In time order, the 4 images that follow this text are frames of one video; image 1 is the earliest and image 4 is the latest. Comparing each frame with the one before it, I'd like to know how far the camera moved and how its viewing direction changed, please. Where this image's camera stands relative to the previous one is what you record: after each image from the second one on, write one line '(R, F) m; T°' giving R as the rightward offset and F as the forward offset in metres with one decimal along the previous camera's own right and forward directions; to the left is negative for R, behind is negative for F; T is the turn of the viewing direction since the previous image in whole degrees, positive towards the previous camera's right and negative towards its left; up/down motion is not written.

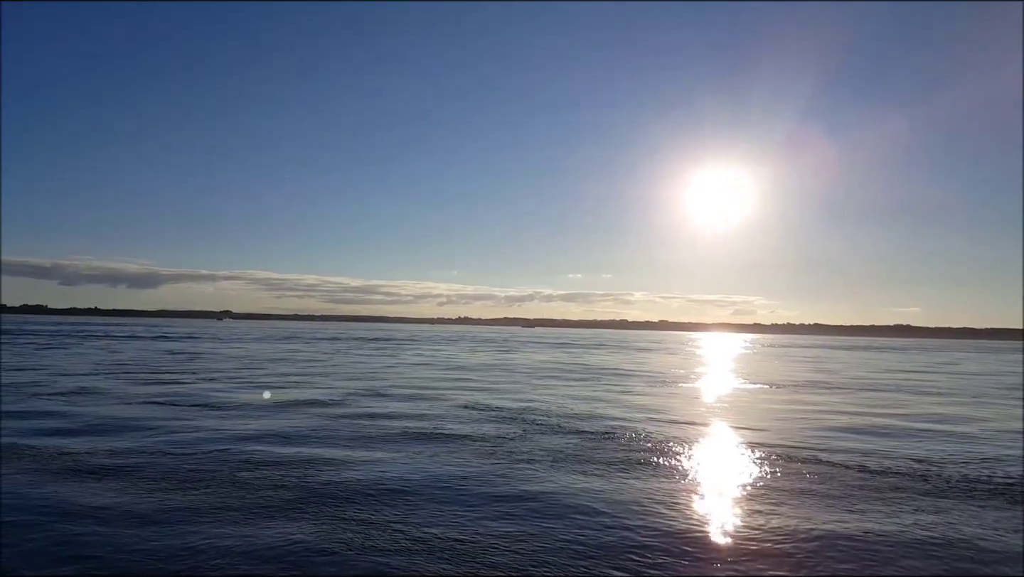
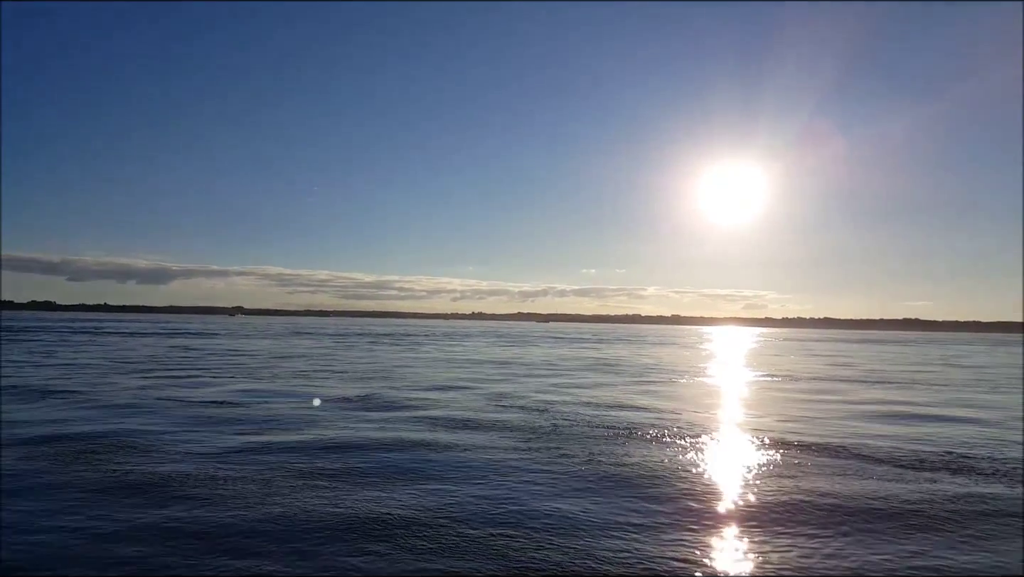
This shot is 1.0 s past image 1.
(-0.8, -1.1) m; -1°
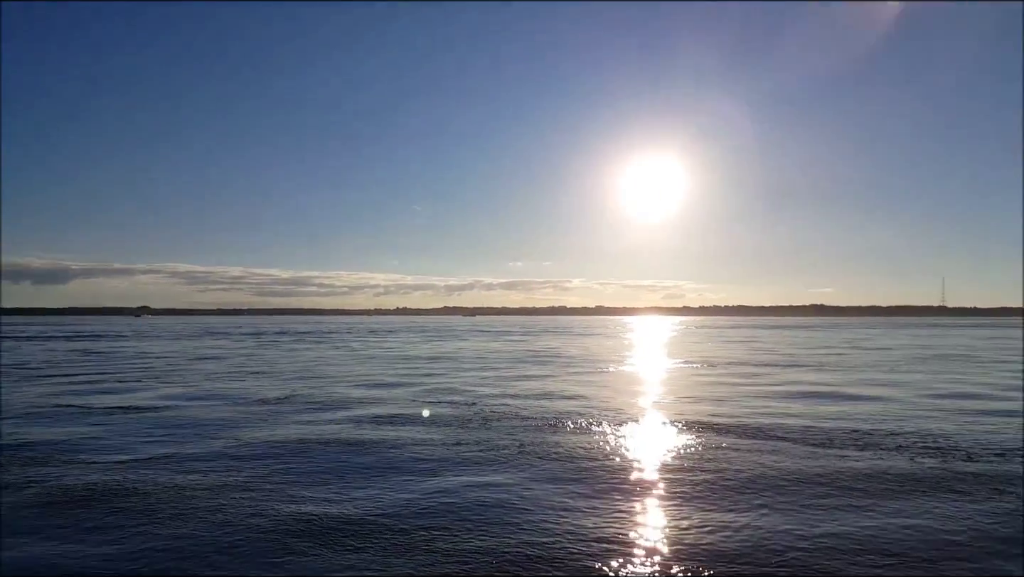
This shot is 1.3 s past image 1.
(-0.5, -0.2) m; +6°
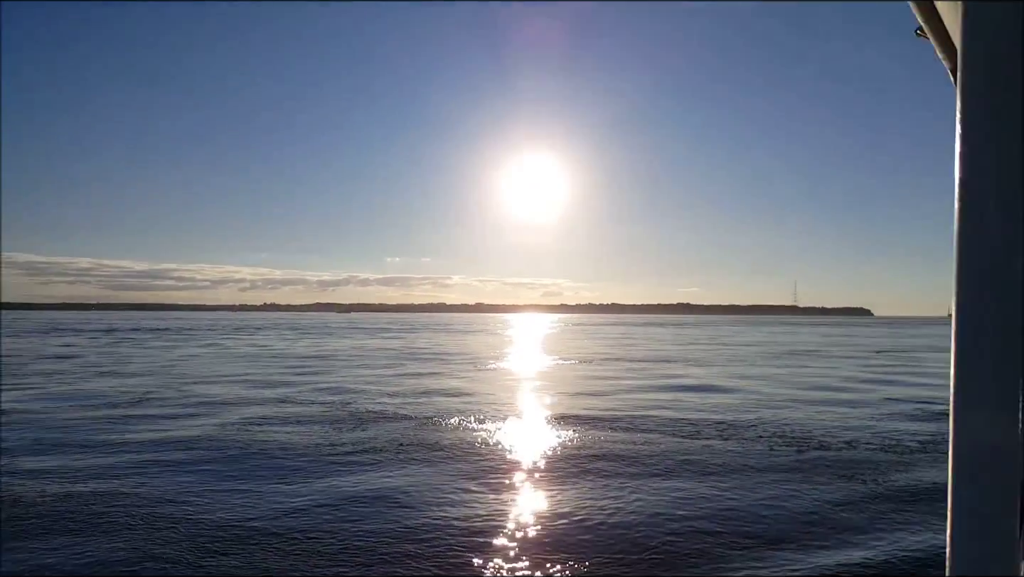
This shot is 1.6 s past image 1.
(-0.2, +0.2) m; +10°
